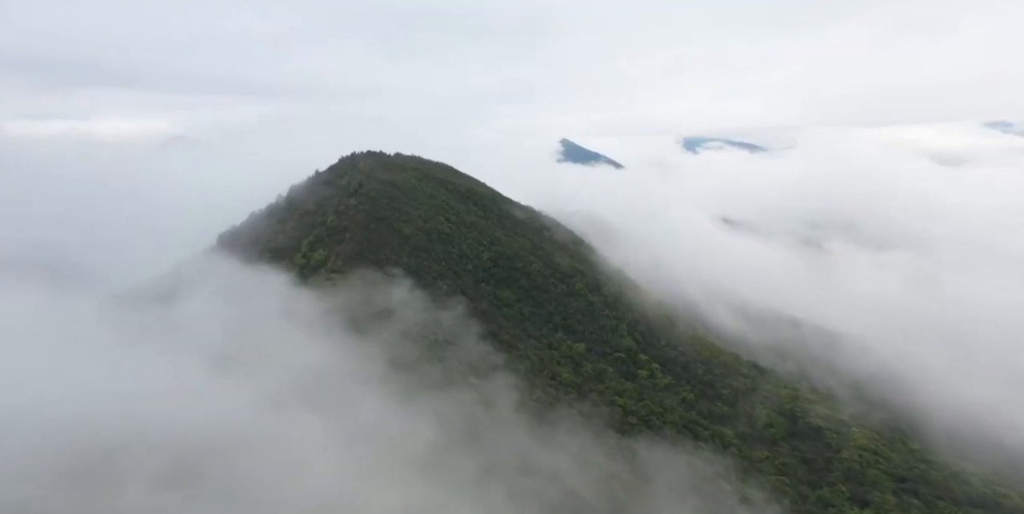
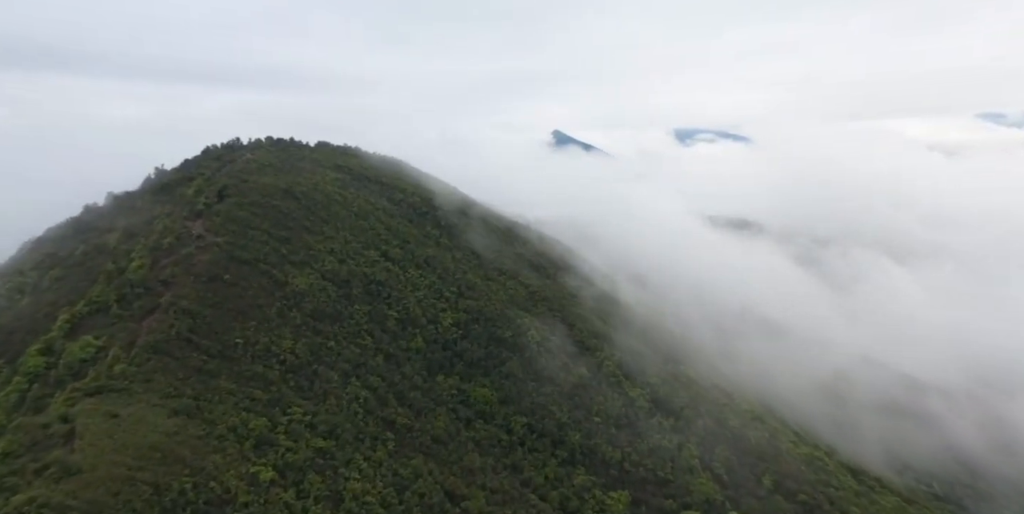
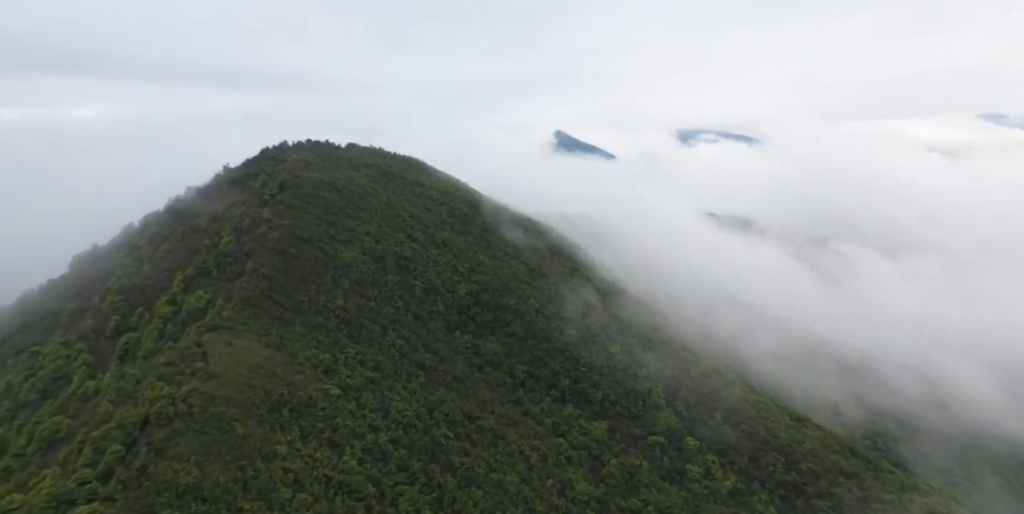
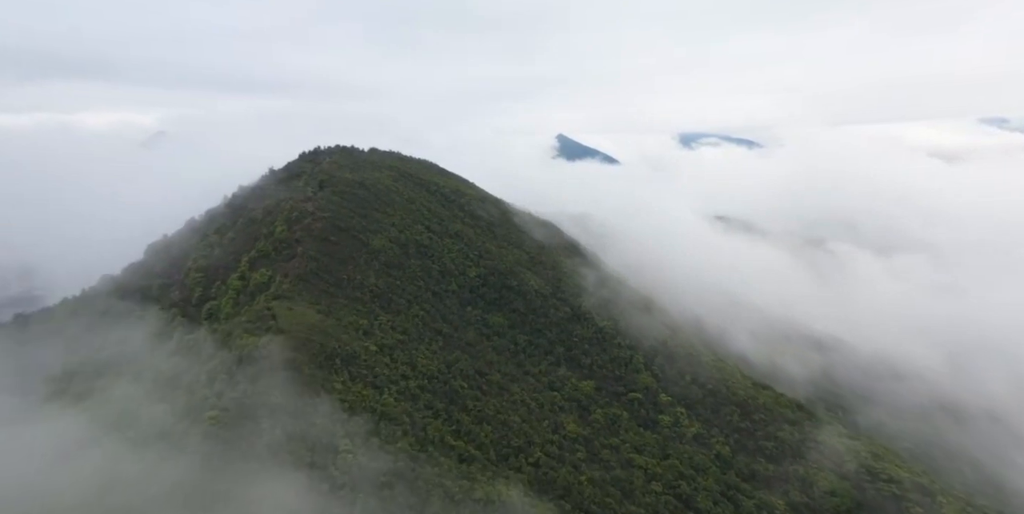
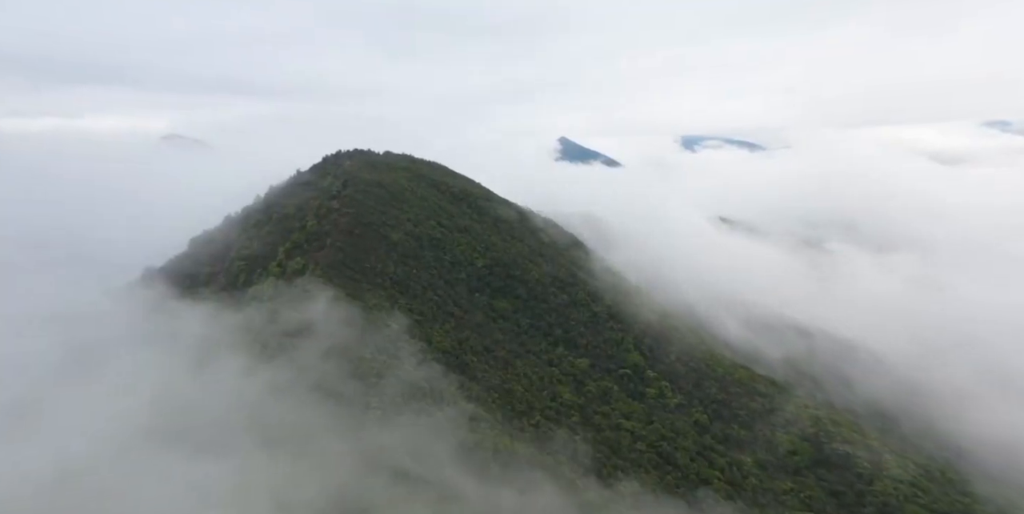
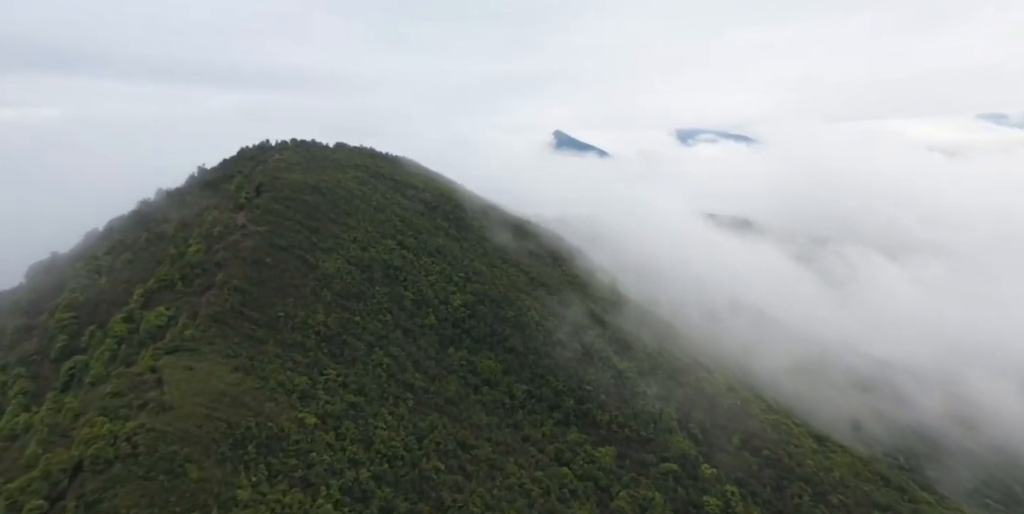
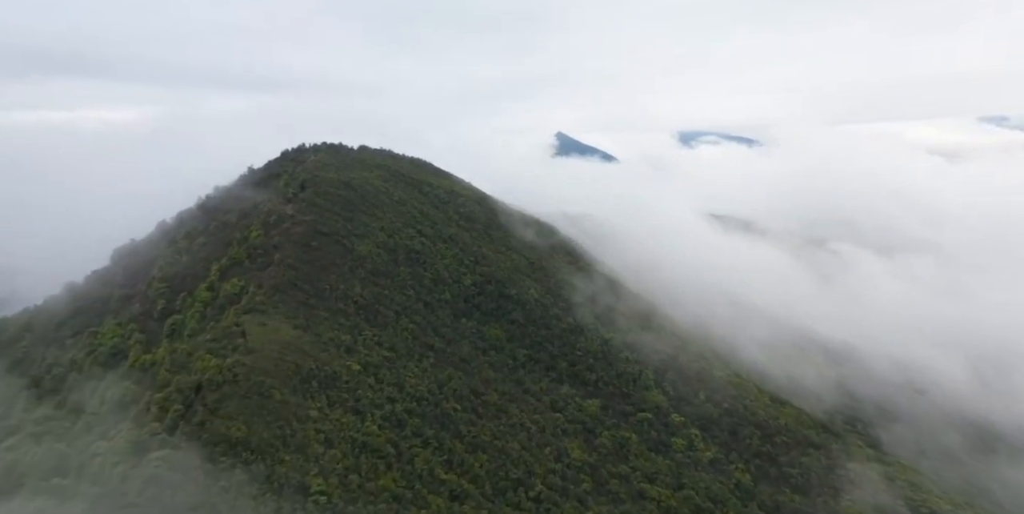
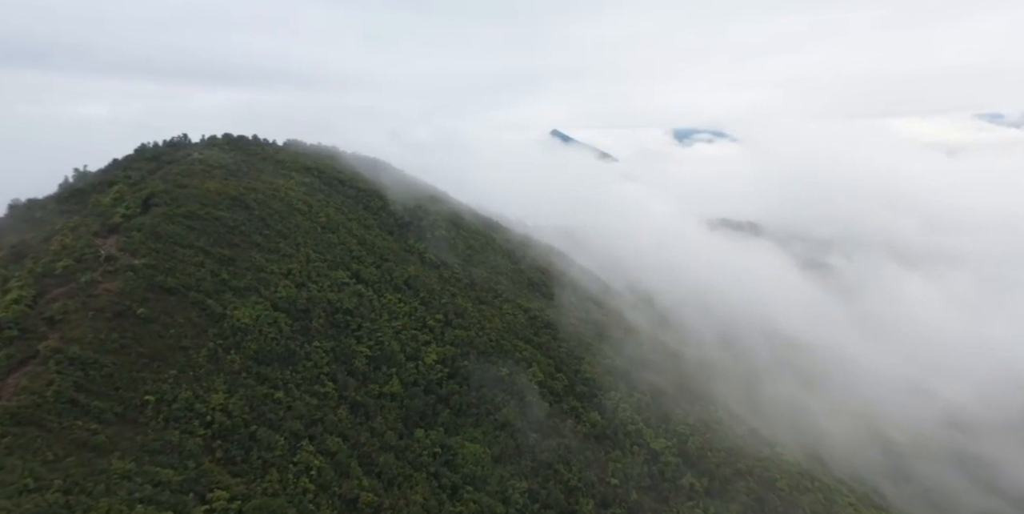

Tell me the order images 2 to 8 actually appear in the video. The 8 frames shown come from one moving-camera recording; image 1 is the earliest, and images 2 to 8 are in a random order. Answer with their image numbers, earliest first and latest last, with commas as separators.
5, 4, 7, 3, 6, 2, 8
